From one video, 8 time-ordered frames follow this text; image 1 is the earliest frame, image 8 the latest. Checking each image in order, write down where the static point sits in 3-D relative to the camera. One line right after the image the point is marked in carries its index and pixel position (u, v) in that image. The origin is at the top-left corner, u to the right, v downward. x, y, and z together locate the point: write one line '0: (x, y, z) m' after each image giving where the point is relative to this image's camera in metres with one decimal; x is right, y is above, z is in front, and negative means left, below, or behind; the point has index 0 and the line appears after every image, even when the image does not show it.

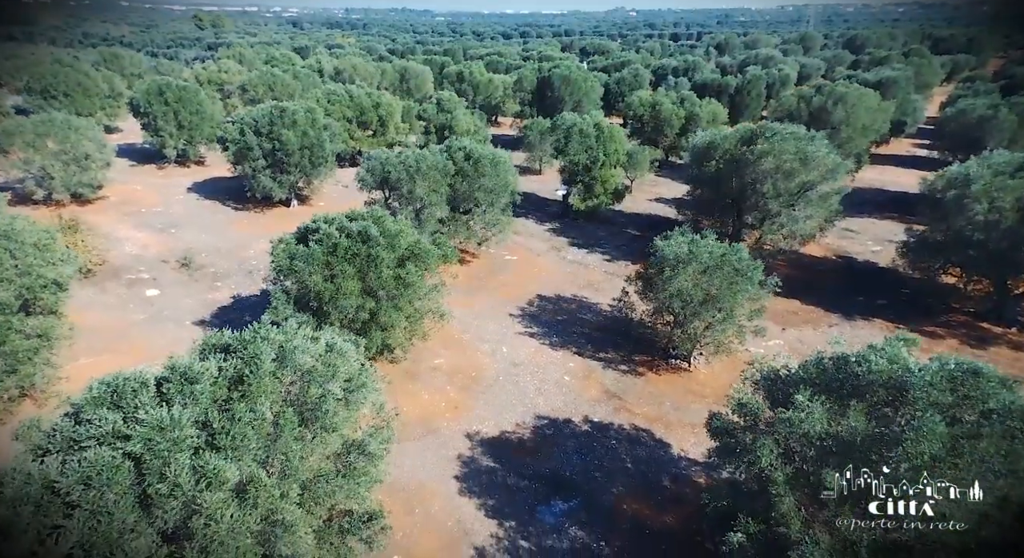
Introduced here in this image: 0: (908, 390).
0: (+7.8, -2.3, +13.8) m
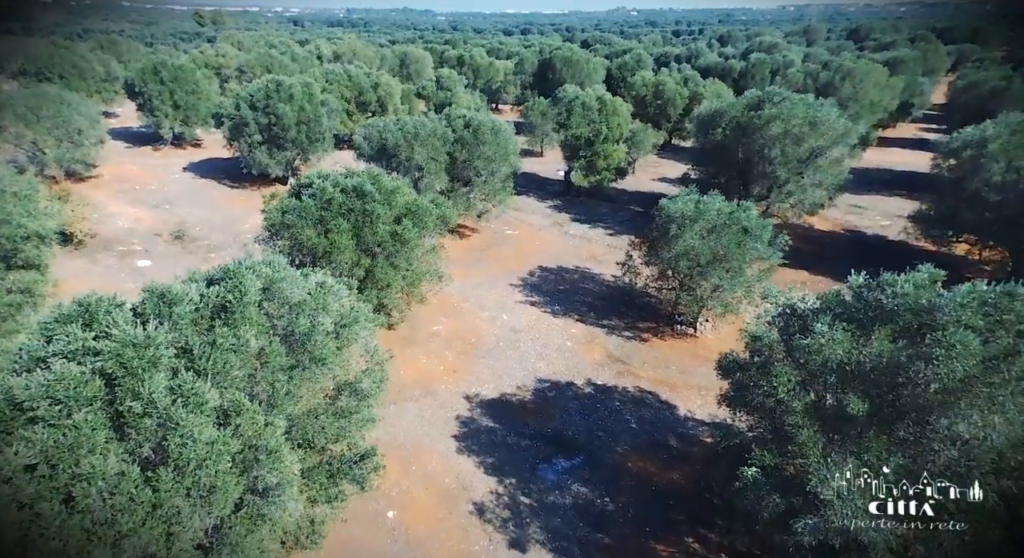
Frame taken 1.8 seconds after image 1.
0: (+7.9, -0.7, +12.9) m
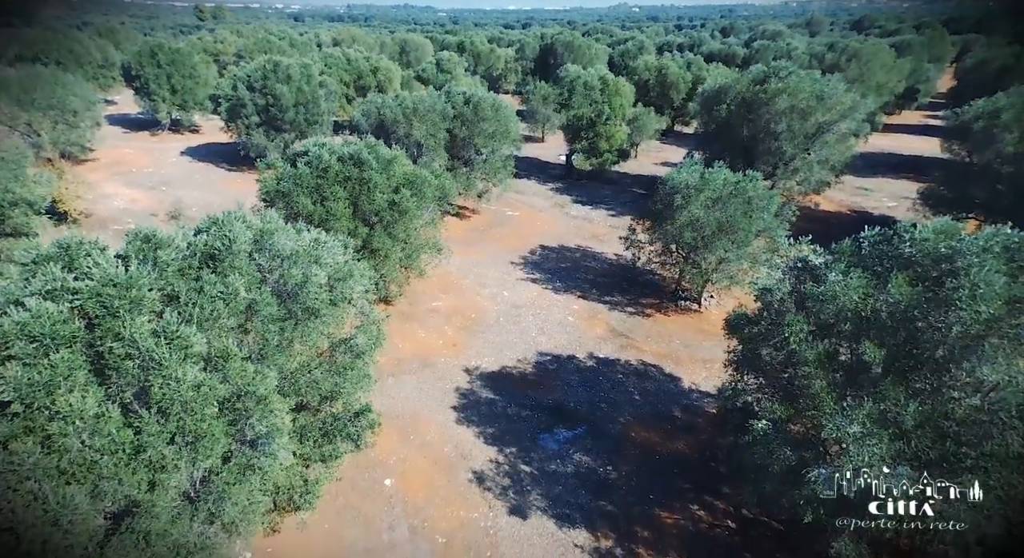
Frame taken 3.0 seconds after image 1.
0: (+7.9, +0.3, +12.3) m
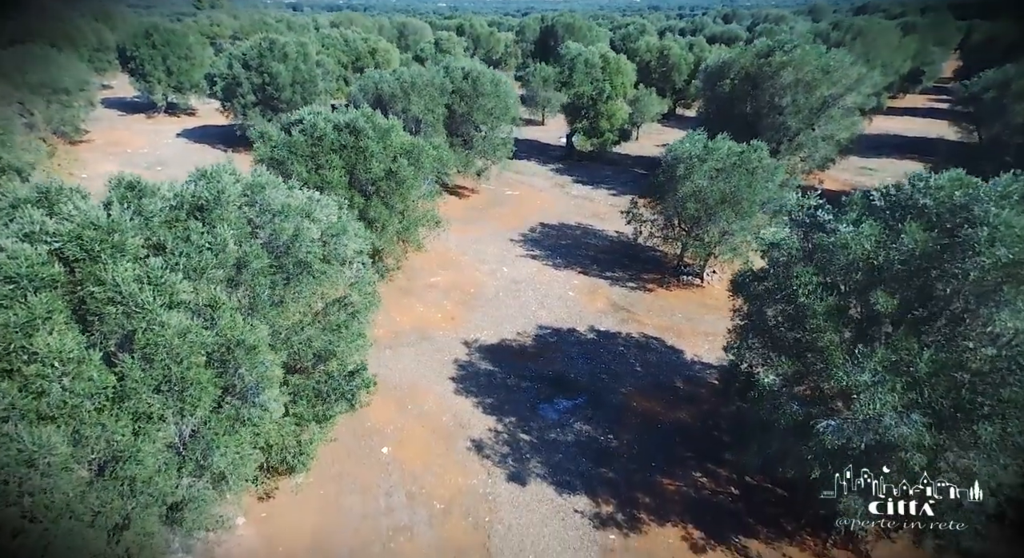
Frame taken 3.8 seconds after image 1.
0: (+7.8, +1.2, +11.8) m
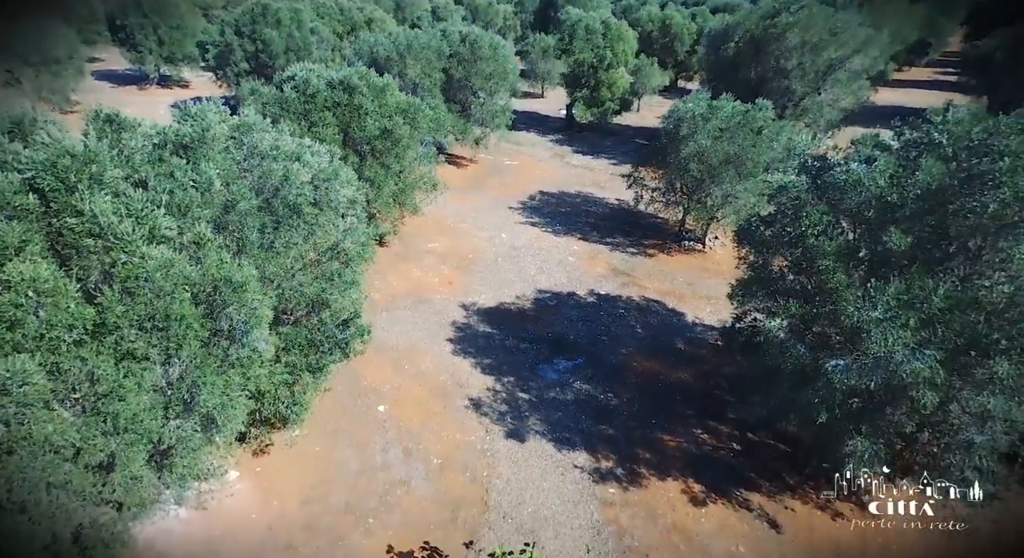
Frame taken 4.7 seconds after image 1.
0: (+7.8, +2.3, +11.3) m
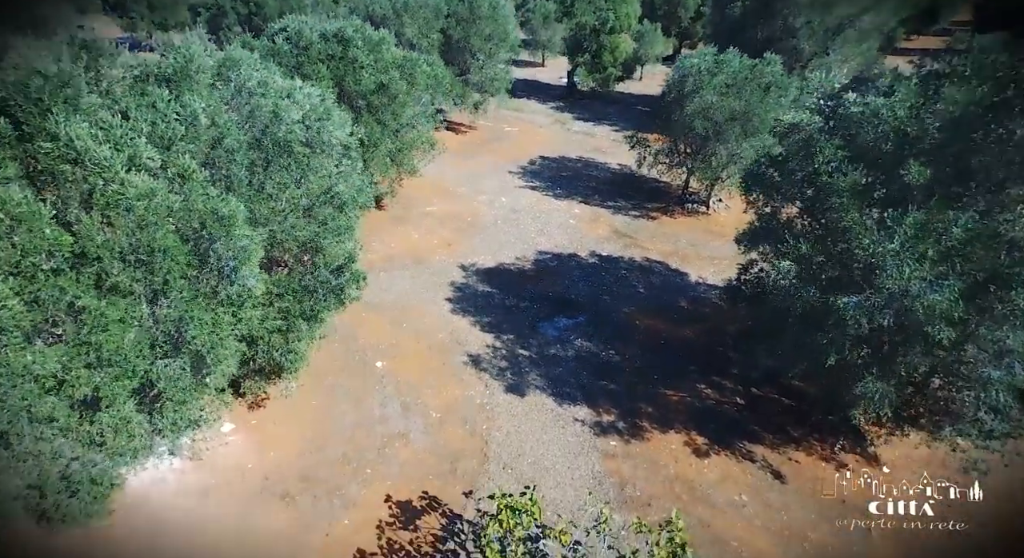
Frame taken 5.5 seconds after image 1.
0: (+7.8, +3.2, +10.8) m
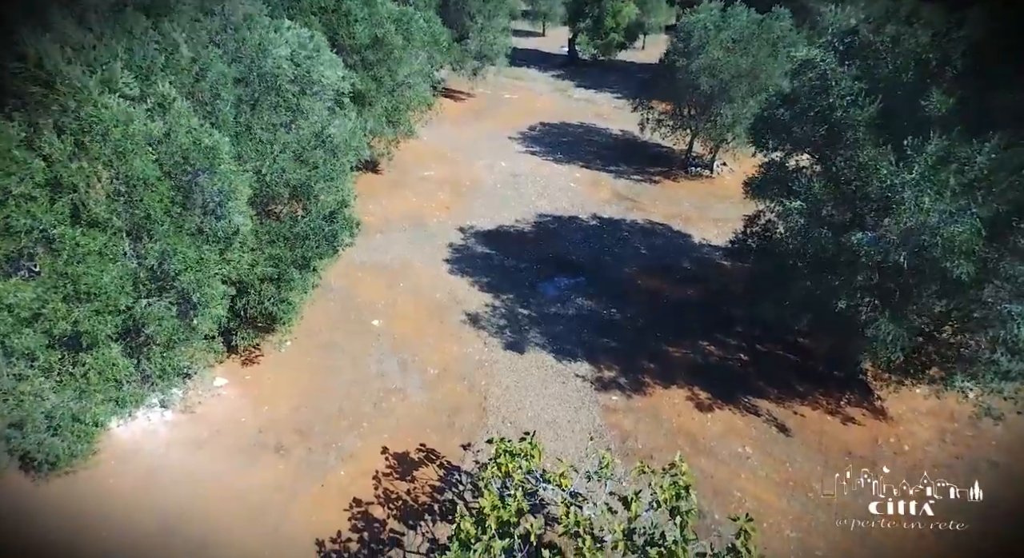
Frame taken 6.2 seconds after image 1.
0: (+7.8, +4.2, +10.3) m
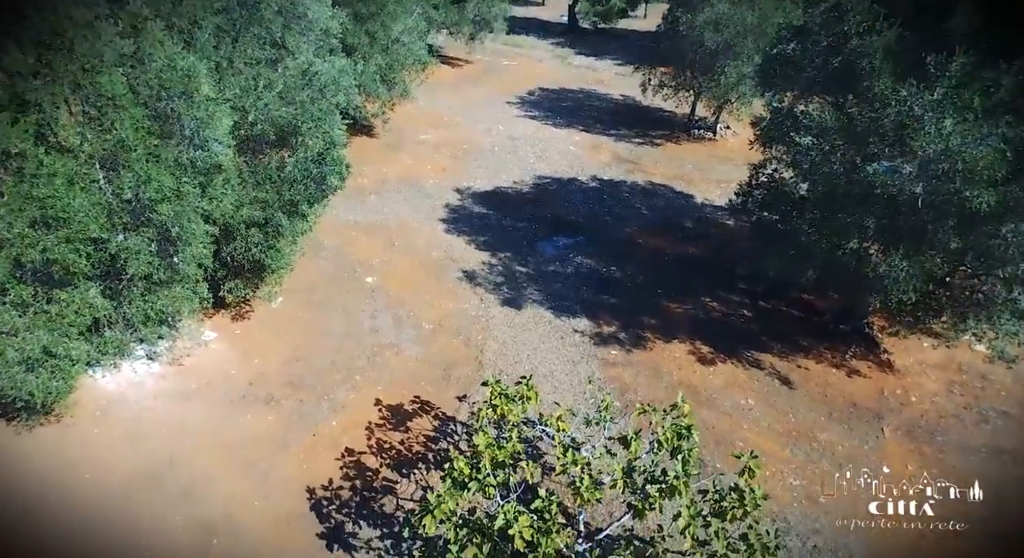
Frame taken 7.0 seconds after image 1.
0: (+7.7, +5.0, +9.7) m
